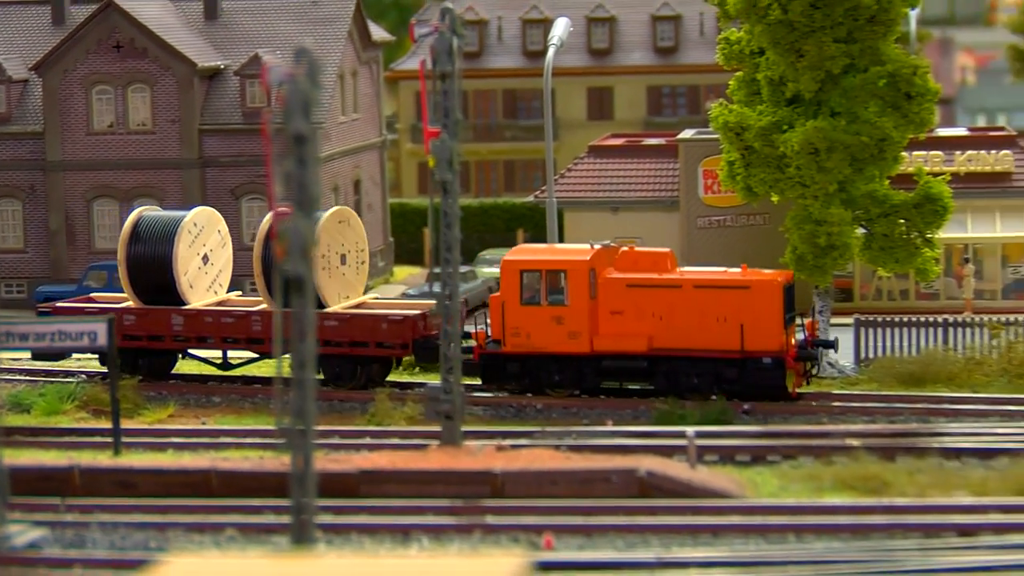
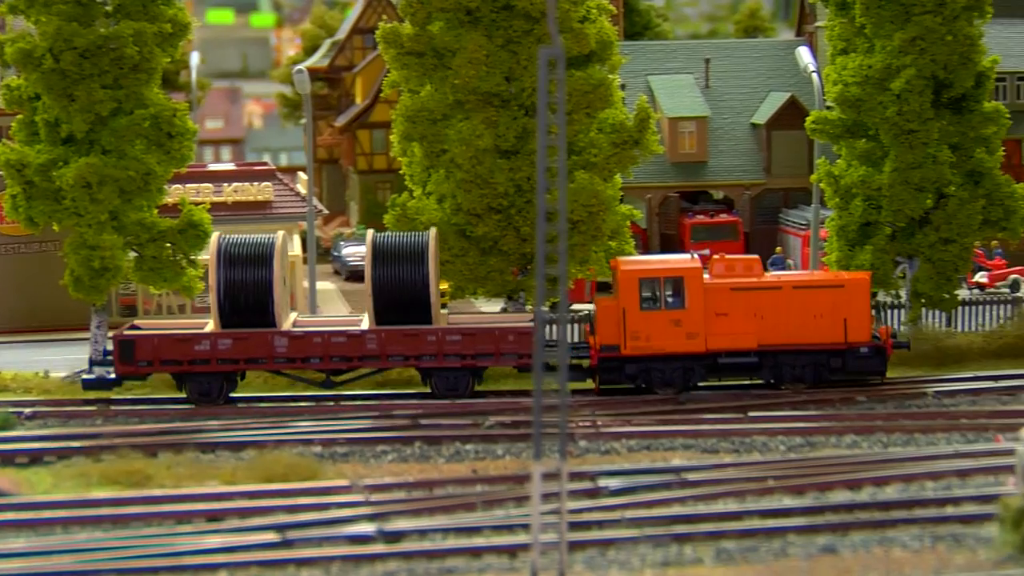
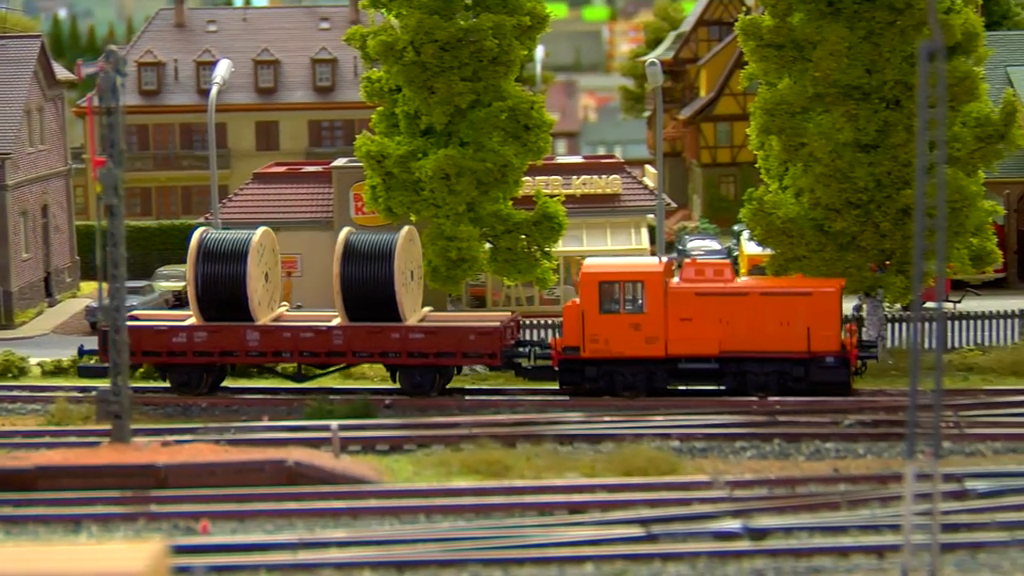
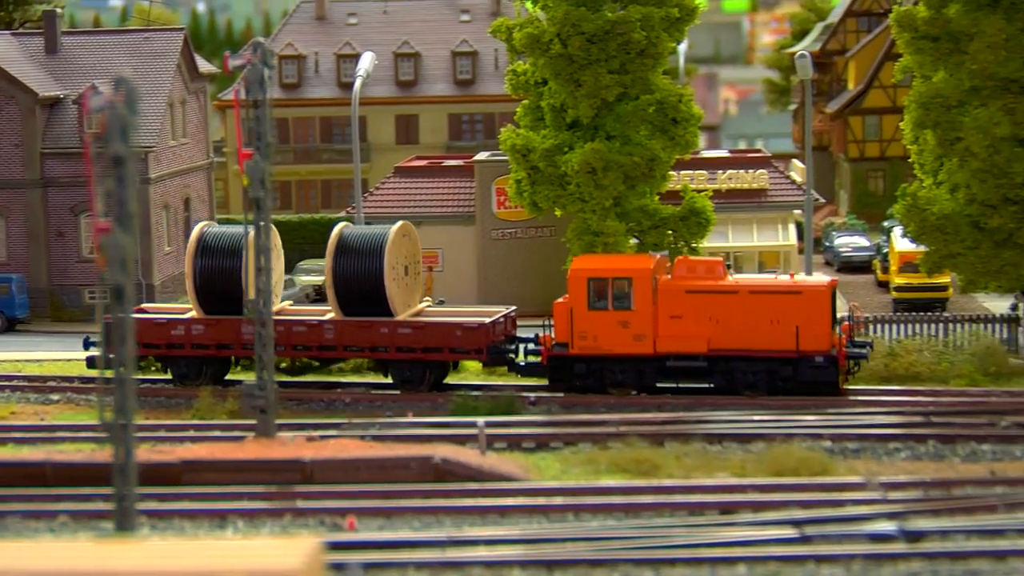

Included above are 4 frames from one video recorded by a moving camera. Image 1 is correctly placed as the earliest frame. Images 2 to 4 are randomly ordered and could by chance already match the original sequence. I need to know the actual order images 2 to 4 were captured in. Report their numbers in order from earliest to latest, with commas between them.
4, 3, 2
